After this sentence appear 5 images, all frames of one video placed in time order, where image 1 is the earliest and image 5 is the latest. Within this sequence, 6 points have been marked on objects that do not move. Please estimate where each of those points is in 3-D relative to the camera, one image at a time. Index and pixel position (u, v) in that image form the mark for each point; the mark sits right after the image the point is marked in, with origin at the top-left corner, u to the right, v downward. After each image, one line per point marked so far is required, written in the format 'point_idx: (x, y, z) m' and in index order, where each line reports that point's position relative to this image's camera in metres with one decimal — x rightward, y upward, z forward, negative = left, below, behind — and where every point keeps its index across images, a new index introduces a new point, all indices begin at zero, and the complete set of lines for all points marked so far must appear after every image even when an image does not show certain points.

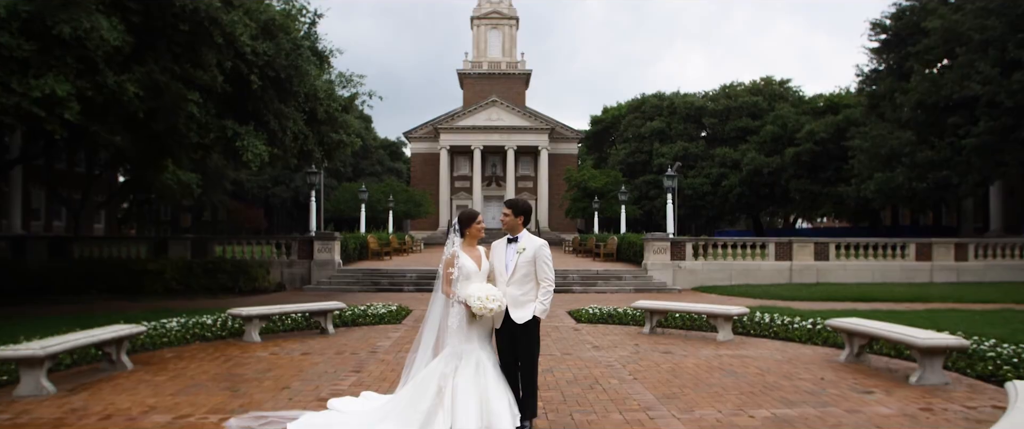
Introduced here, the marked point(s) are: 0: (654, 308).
0: (+2.2, -1.5, +11.1) m
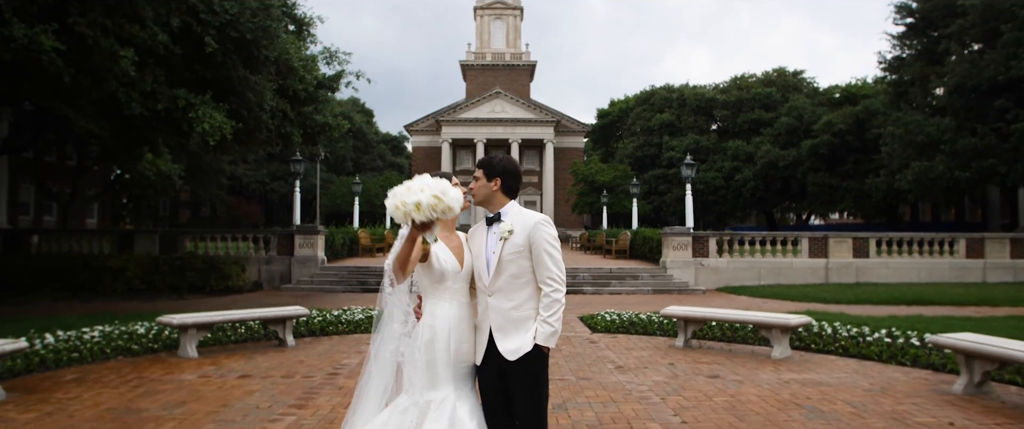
0: (+2.2, -1.3, +8.9) m
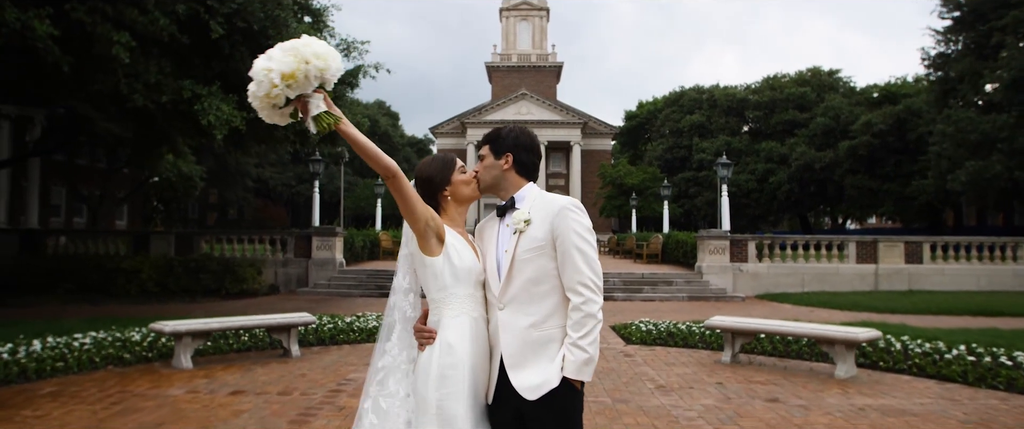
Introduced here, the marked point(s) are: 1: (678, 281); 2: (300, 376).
0: (+2.5, -1.3, +7.9) m
1: (+4.0, -1.6, +16.8) m
2: (-2.2, -1.7, +7.4) m
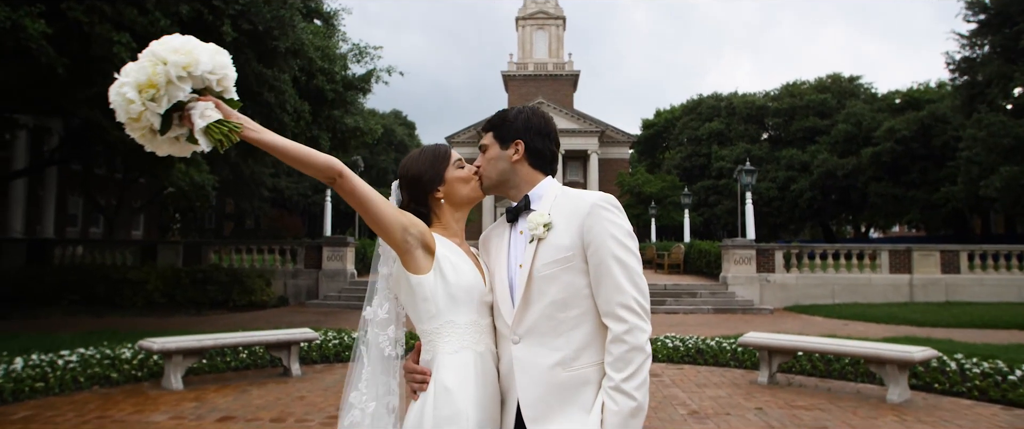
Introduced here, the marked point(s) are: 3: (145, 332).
0: (+2.7, -1.3, +7.2) m
1: (+4.3, -1.8, +16.1) m
2: (-2.1, -1.8, +6.8) m
3: (-6.1, -2.0, +11.8) m
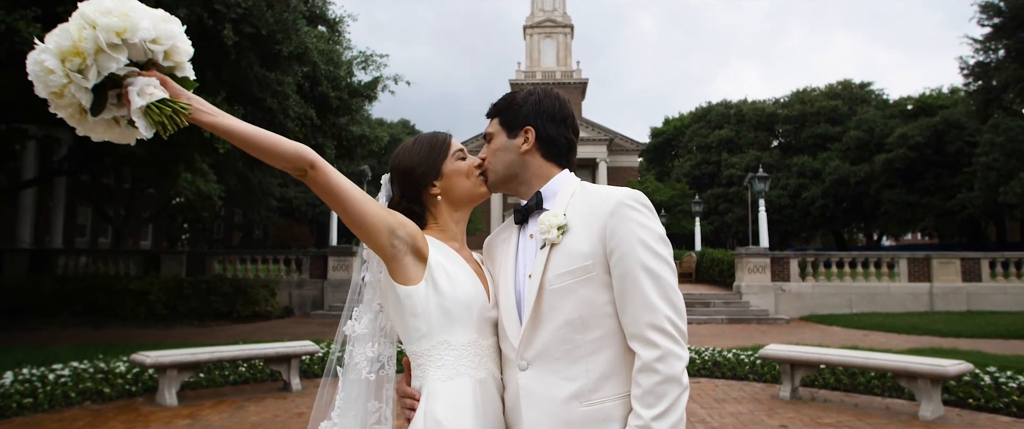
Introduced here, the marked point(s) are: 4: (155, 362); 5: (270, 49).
0: (+2.8, -1.4, +6.9) m
1: (+4.5, -1.9, +15.7) m
2: (-2.0, -1.8, +6.5) m
3: (-6.0, -2.1, +11.5) m
4: (-3.5, -1.4, +6.8) m
5: (-4.0, +2.7, +11.7) m
